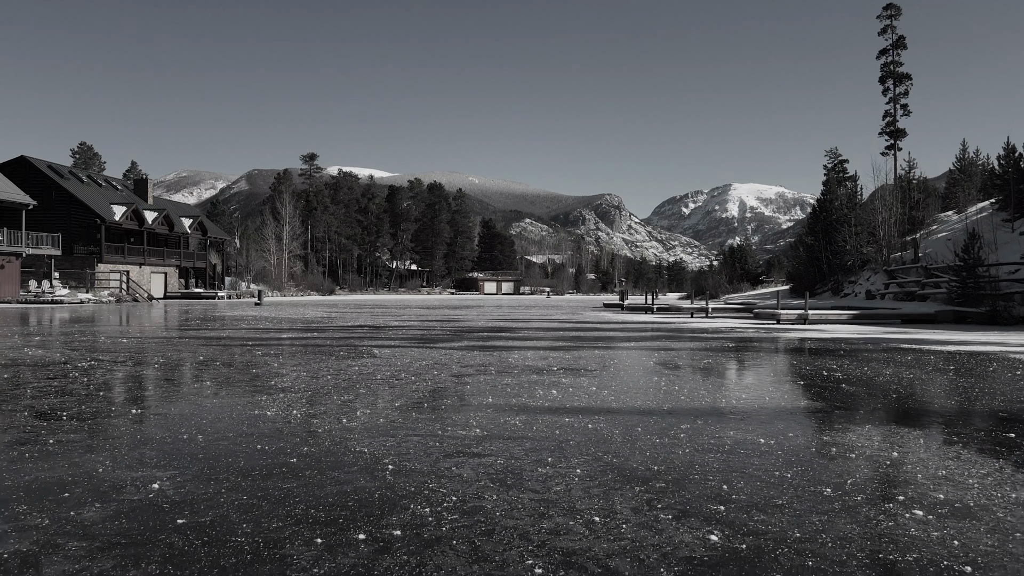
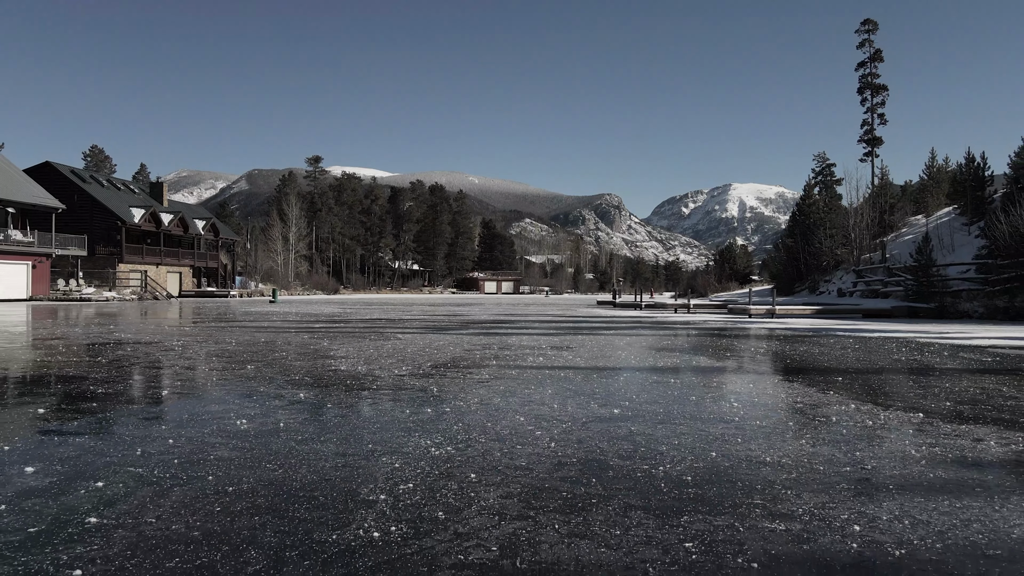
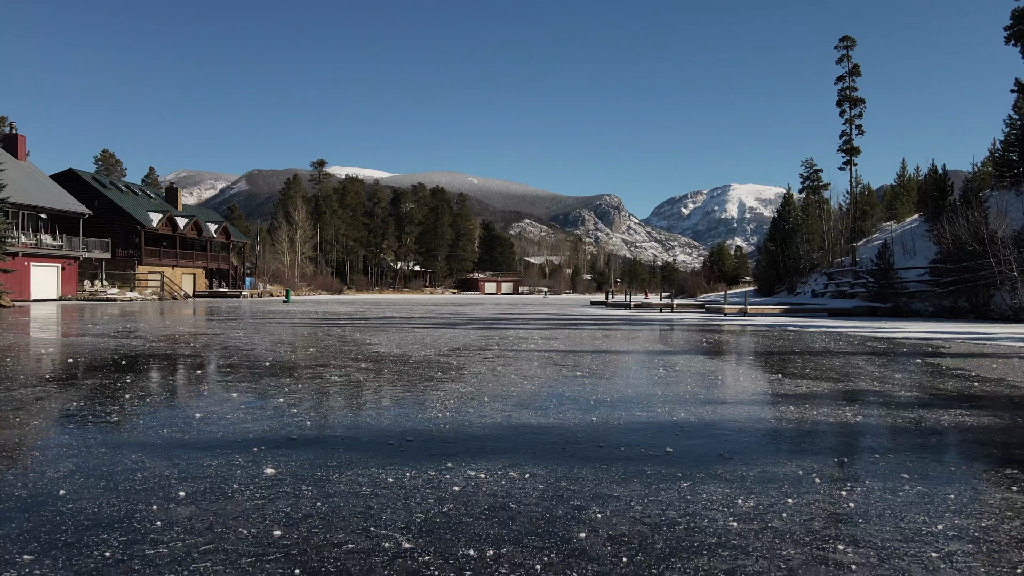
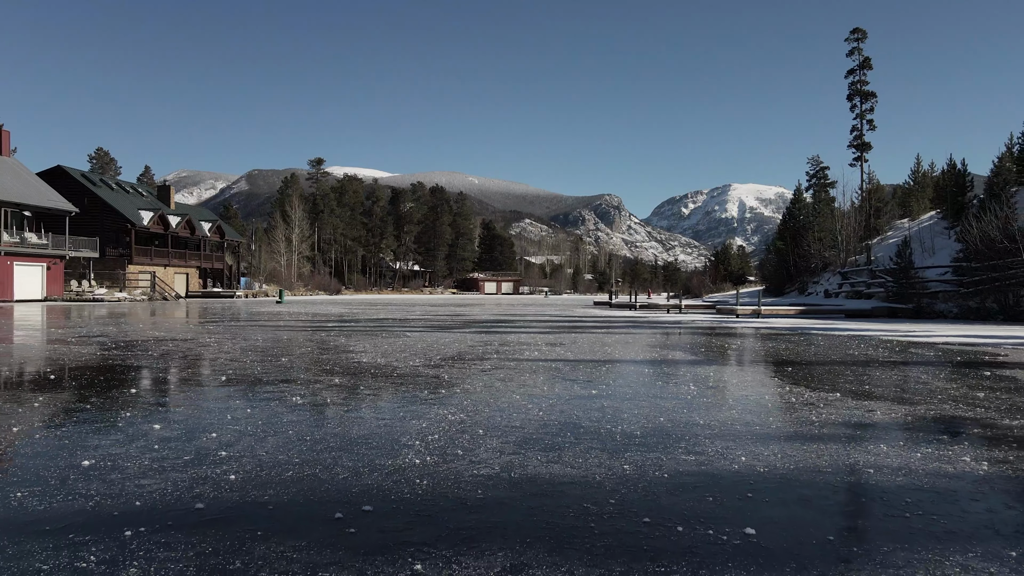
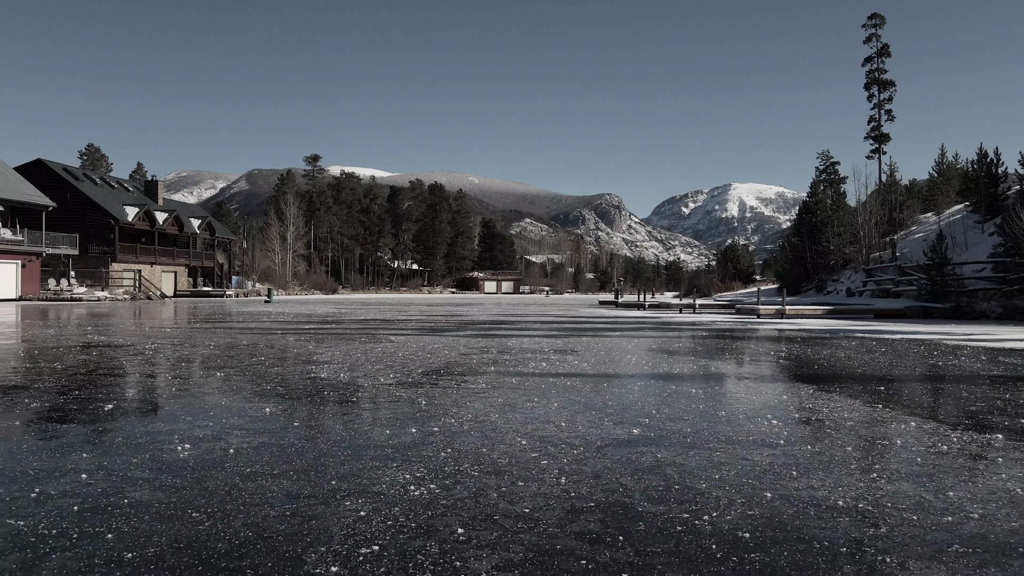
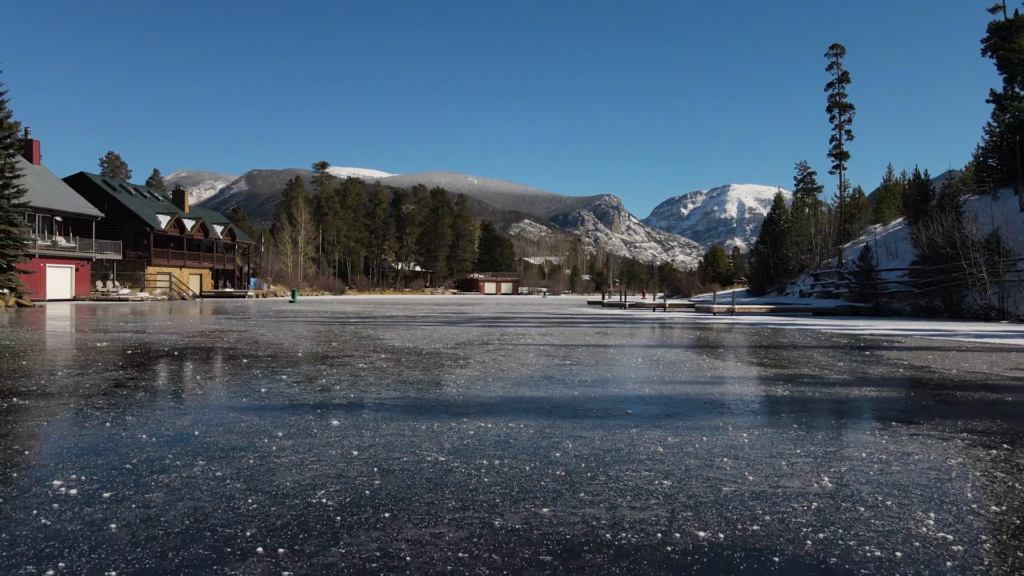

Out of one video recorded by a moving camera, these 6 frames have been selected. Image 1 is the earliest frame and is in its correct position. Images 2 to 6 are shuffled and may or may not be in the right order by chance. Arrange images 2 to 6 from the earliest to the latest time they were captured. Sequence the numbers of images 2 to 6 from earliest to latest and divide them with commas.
5, 2, 4, 3, 6
